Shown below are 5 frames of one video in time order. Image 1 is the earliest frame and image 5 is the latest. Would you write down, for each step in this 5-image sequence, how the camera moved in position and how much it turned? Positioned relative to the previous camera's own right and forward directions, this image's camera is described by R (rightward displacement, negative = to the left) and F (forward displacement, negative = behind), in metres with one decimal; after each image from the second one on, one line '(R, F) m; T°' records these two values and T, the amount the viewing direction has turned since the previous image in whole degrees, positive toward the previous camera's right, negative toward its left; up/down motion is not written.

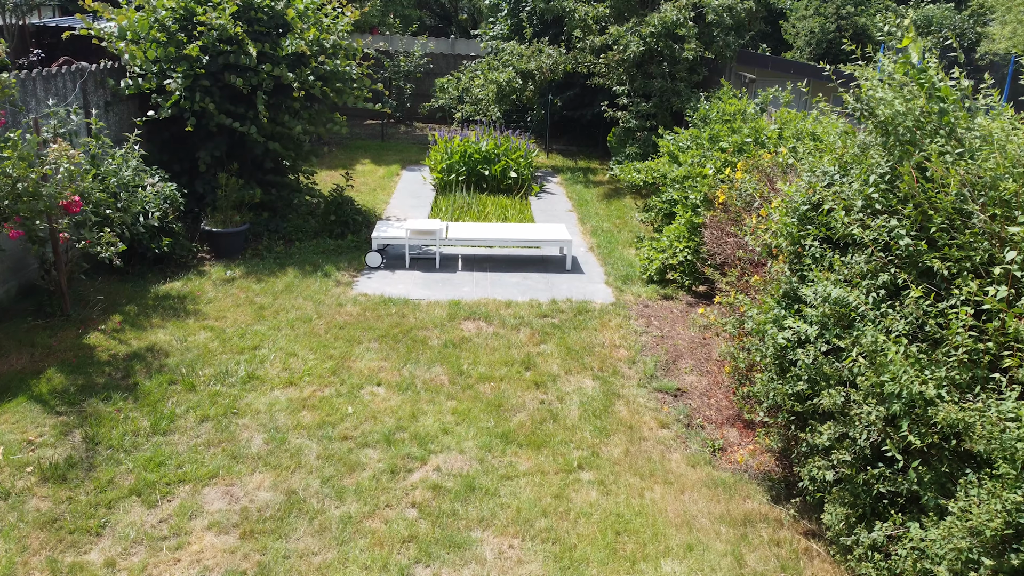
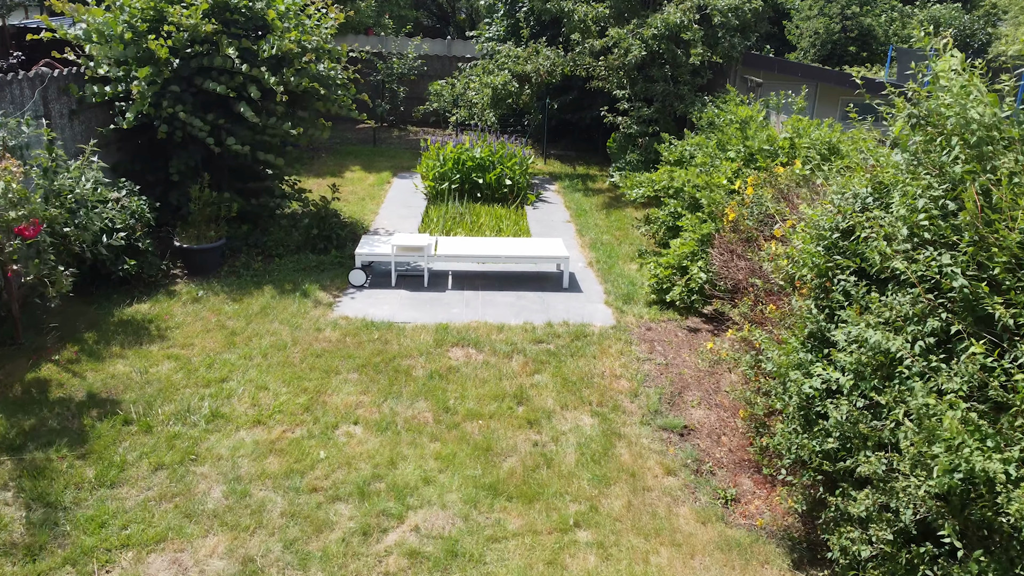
(+0.1, +0.4) m; 0°
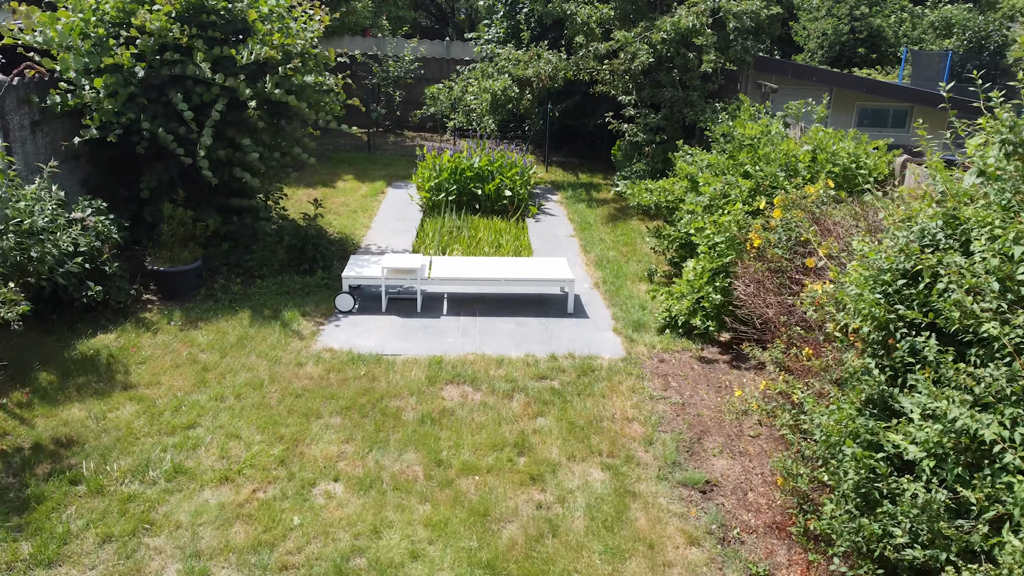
(0.0, +0.5) m; 0°
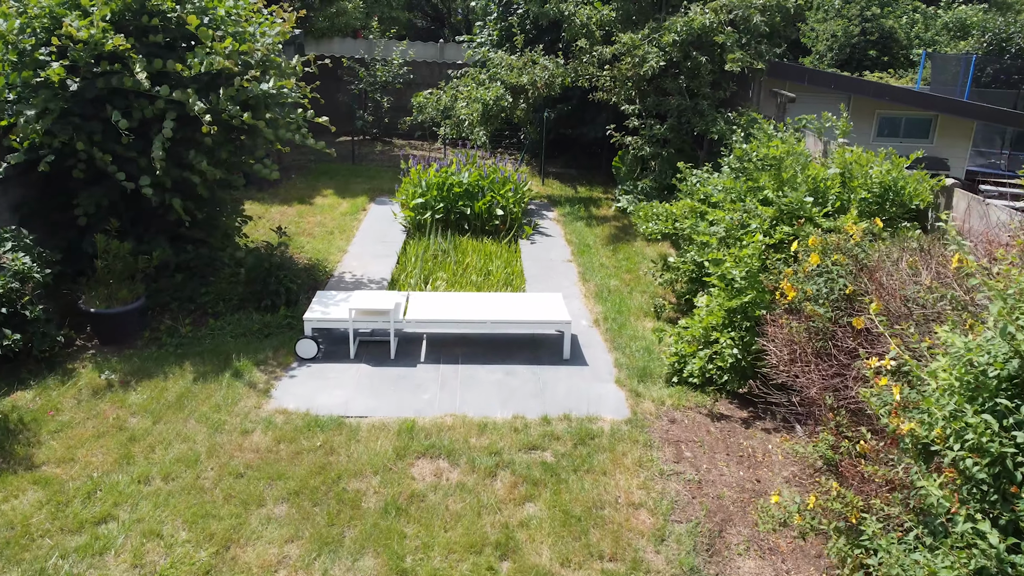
(+0.1, +0.8) m; 0°
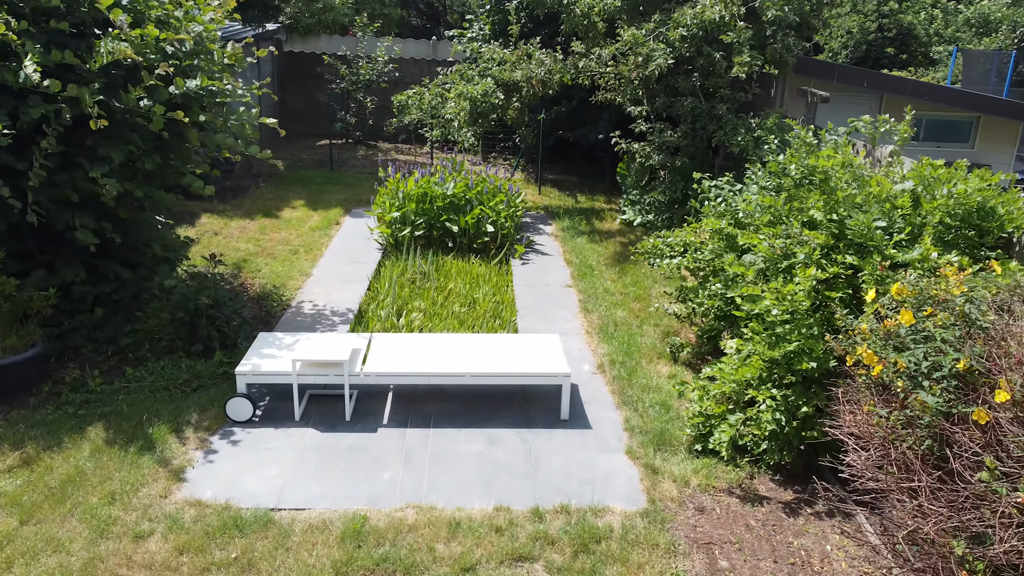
(+0.1, +1.0) m; 0°
